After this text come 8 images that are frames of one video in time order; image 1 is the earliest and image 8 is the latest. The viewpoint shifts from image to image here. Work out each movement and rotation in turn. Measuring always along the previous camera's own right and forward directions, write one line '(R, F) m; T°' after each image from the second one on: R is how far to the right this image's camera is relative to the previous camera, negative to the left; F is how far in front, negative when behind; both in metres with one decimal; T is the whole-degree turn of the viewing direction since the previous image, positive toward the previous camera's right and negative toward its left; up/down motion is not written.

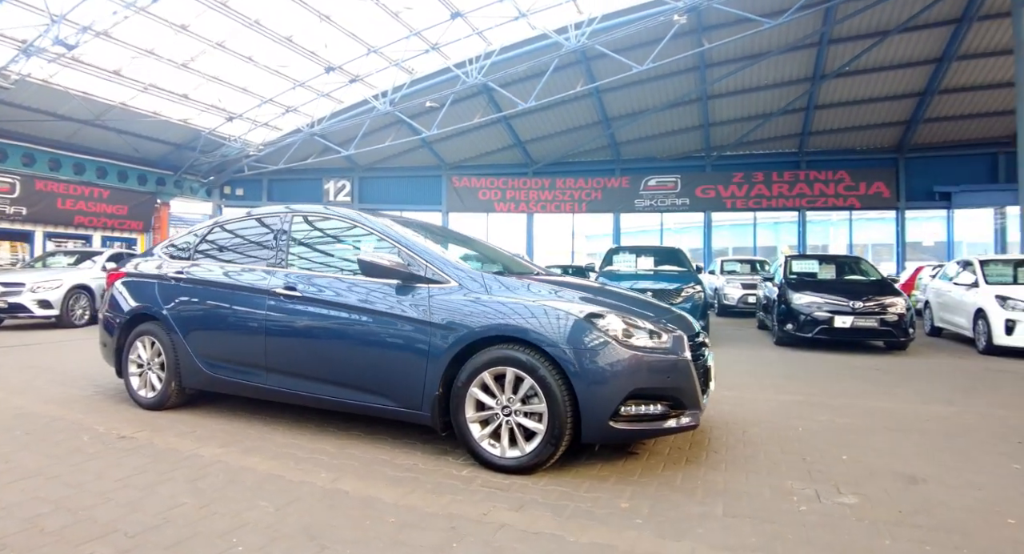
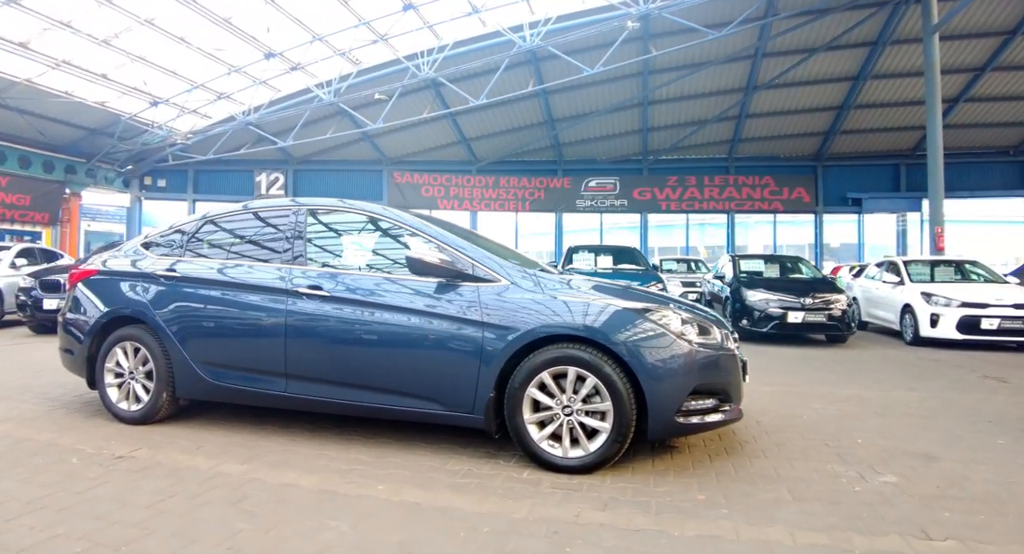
(-0.7, +0.1) m; +8°
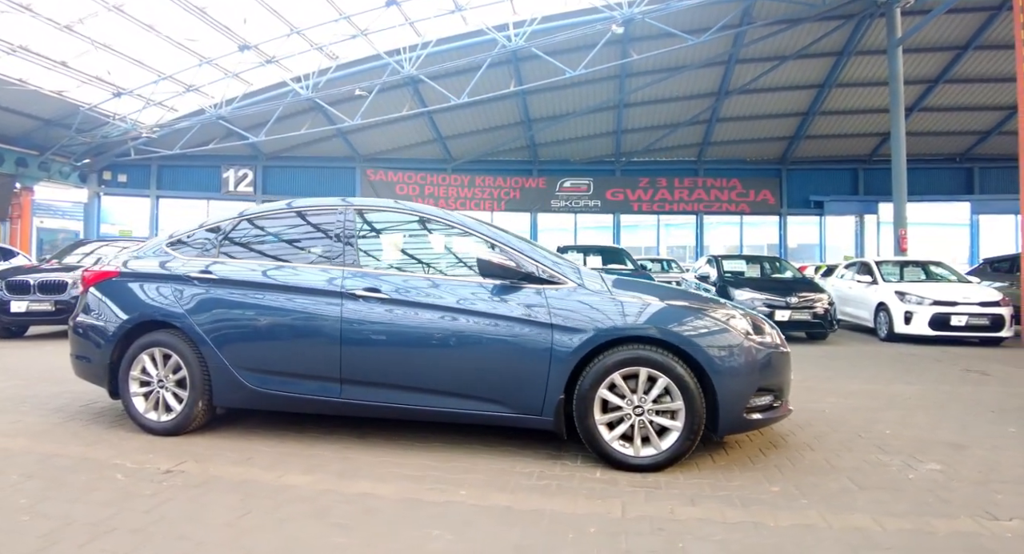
(-0.6, 0.0) m; +4°
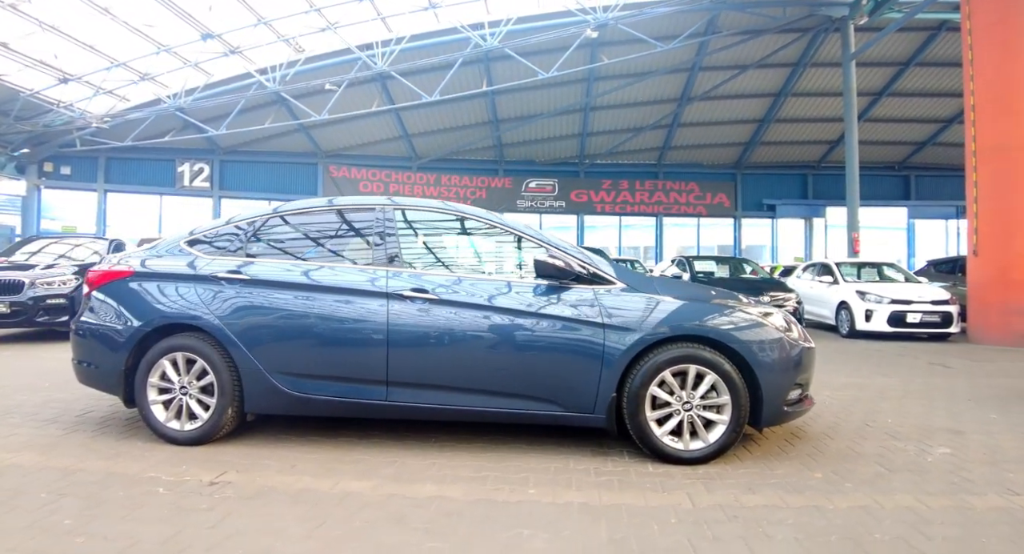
(-0.6, 0.0) m; +5°
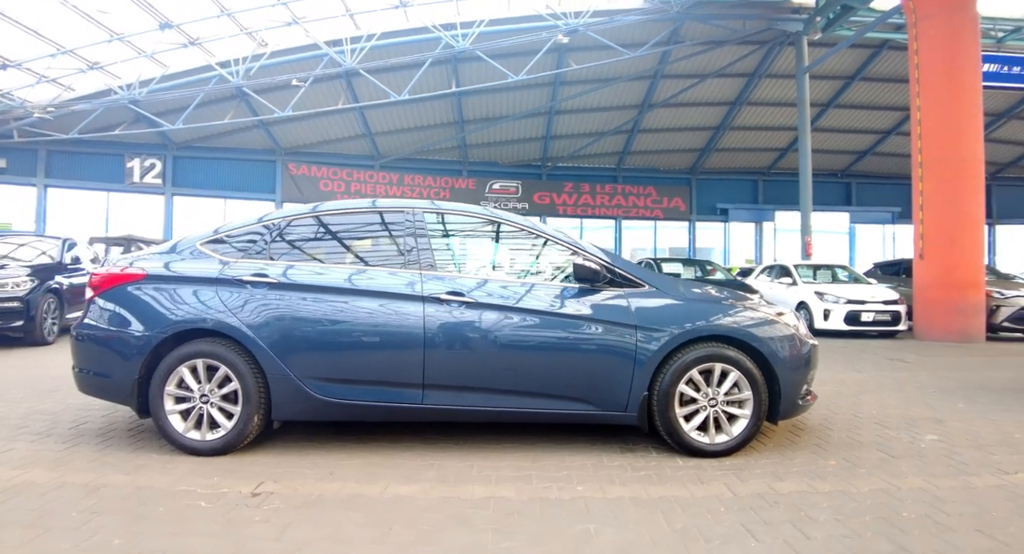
(-0.5, -0.1) m; +5°
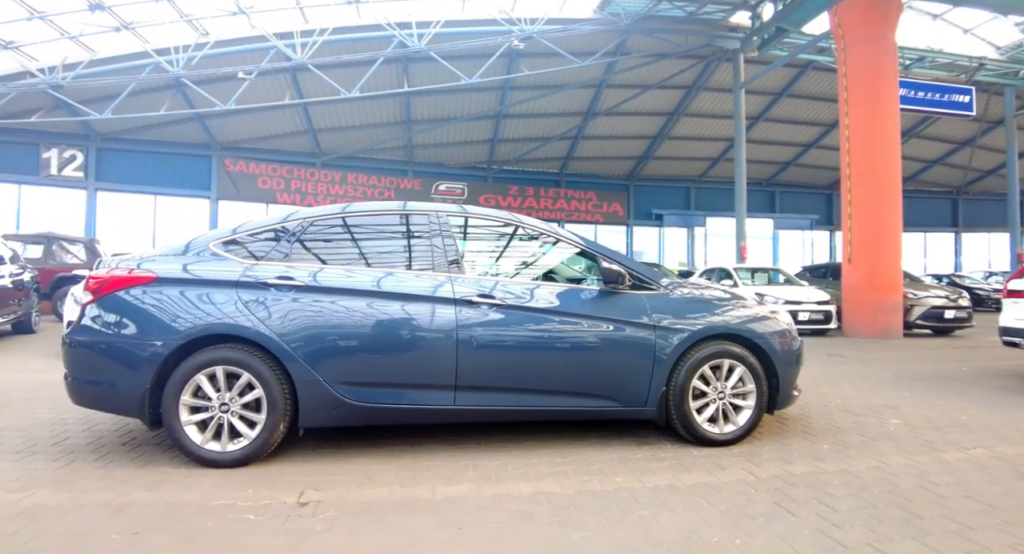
(-0.6, -0.1) m; +7°
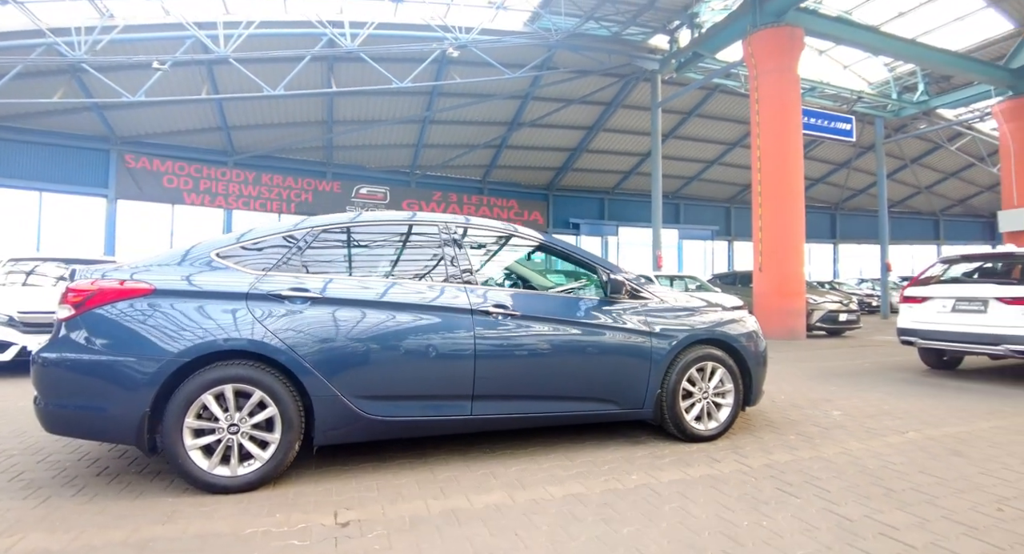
(-0.6, -0.1) m; +9°
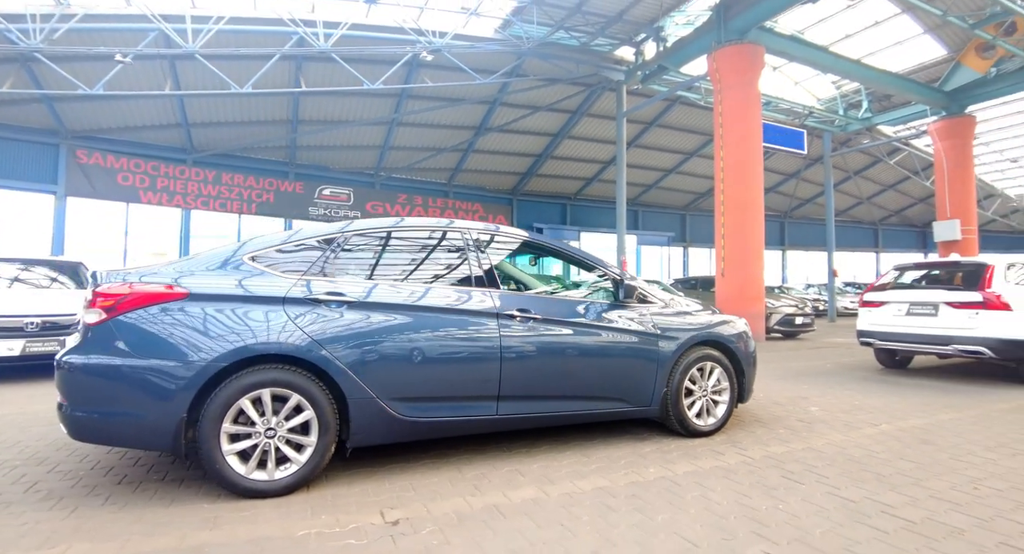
(-0.4, -0.2) m; +4°
